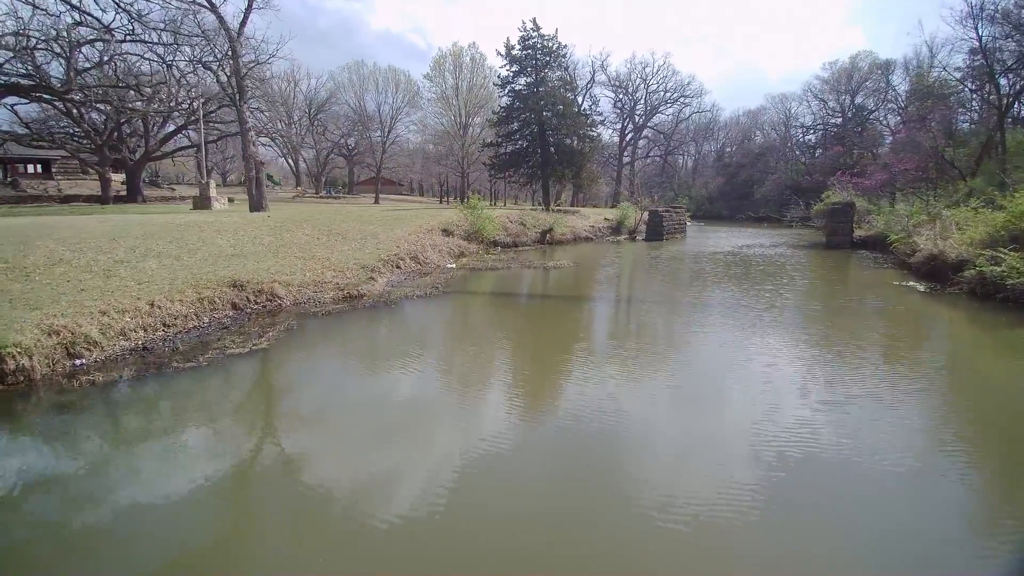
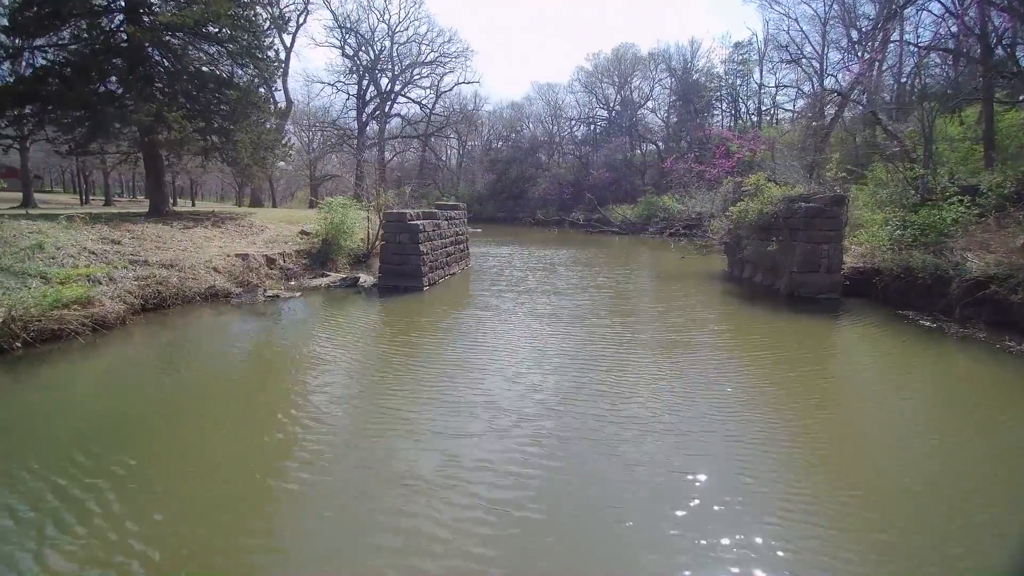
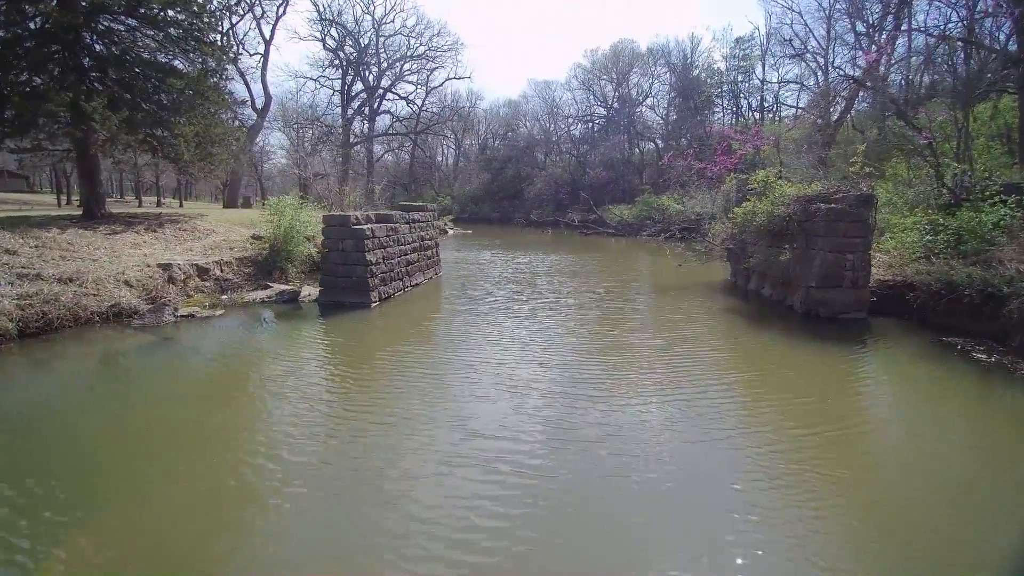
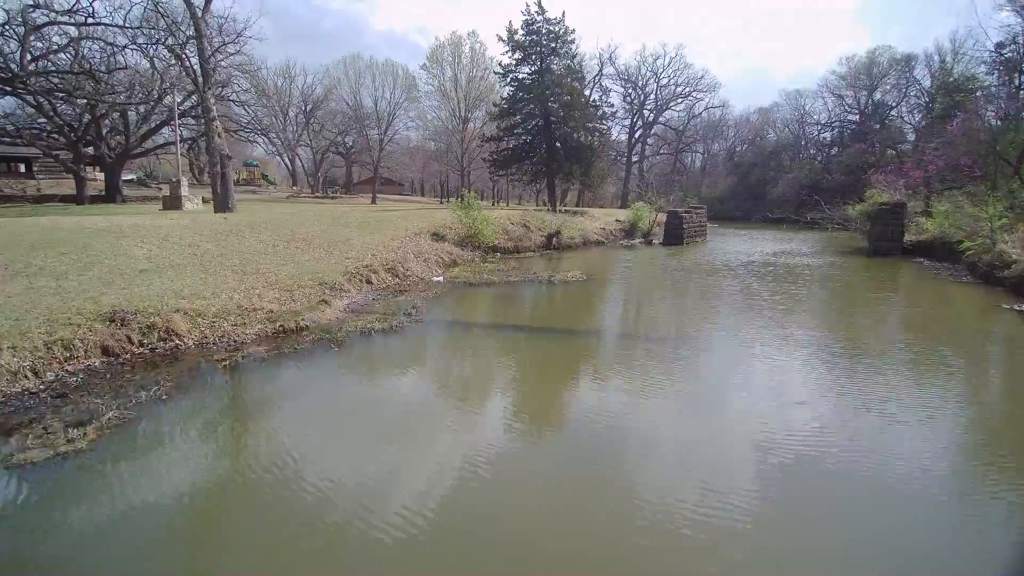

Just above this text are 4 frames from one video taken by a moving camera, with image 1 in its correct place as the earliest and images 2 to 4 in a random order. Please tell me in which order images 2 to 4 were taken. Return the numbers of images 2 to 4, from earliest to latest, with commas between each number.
4, 2, 3
